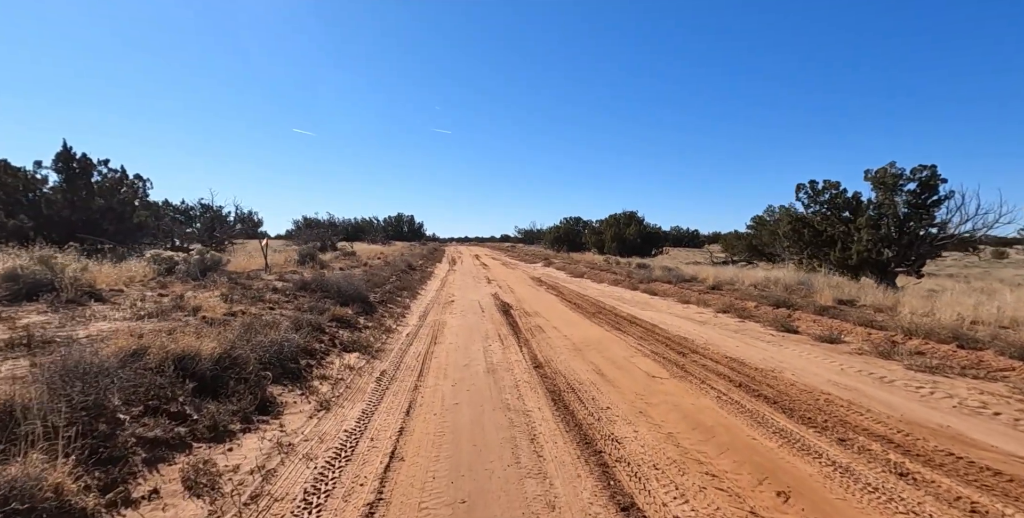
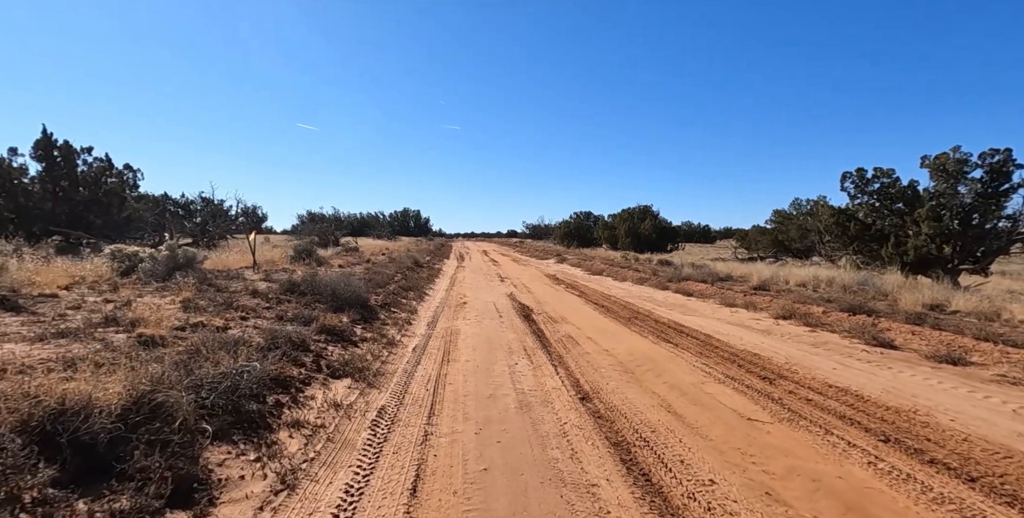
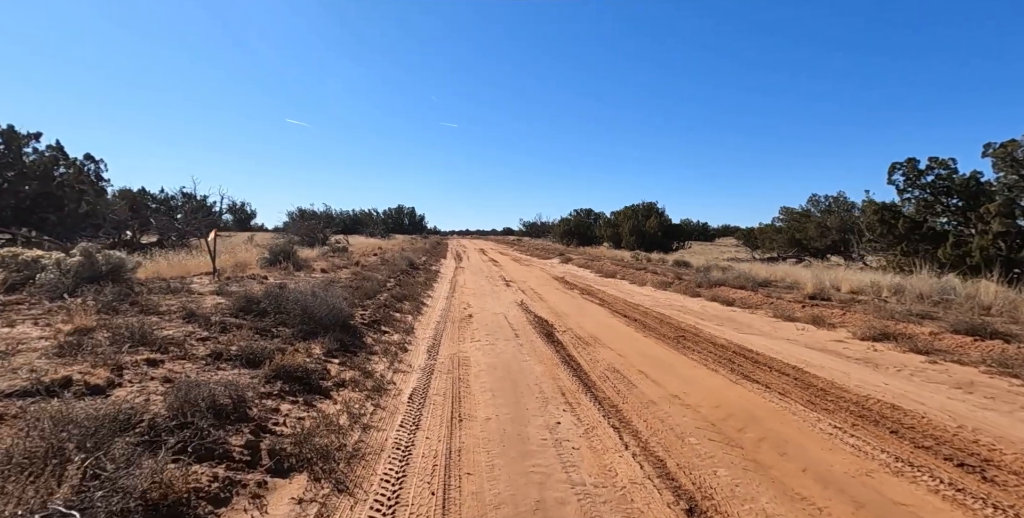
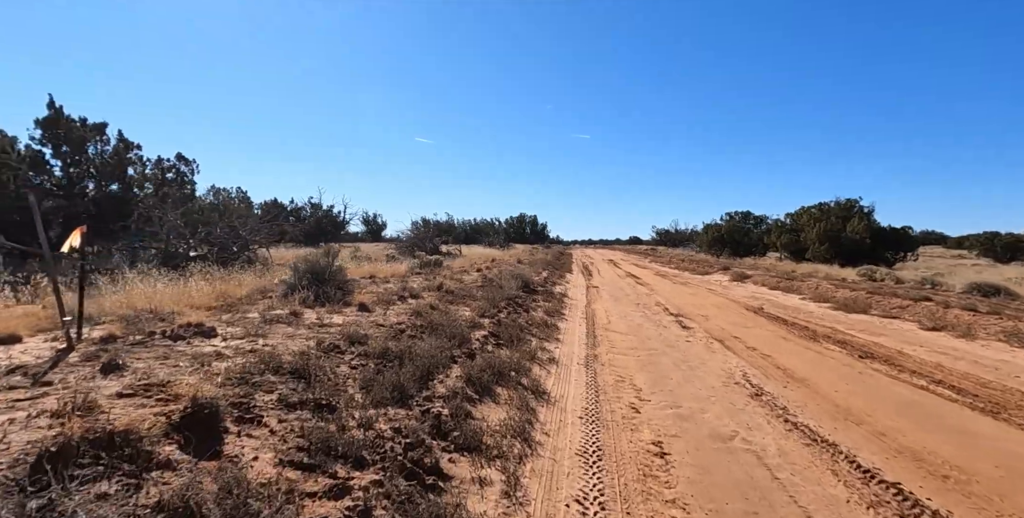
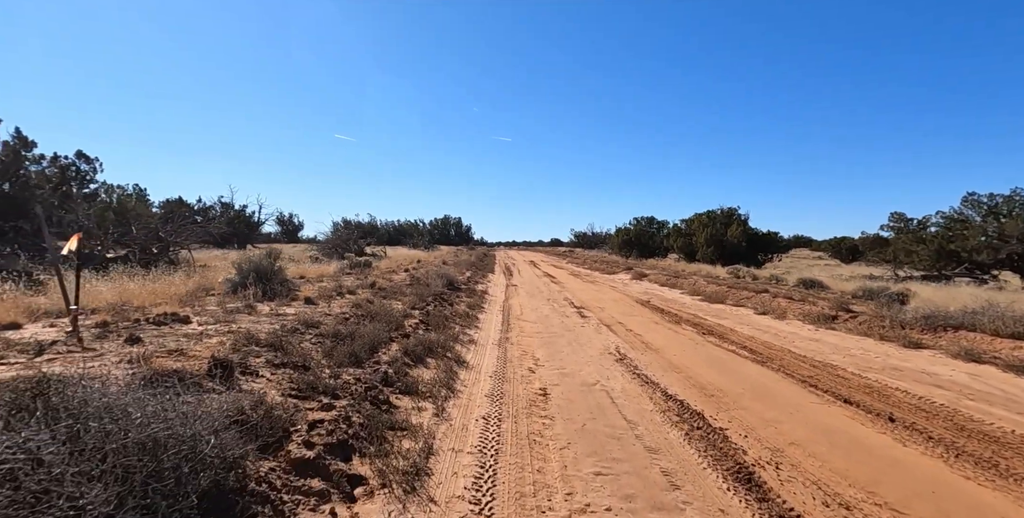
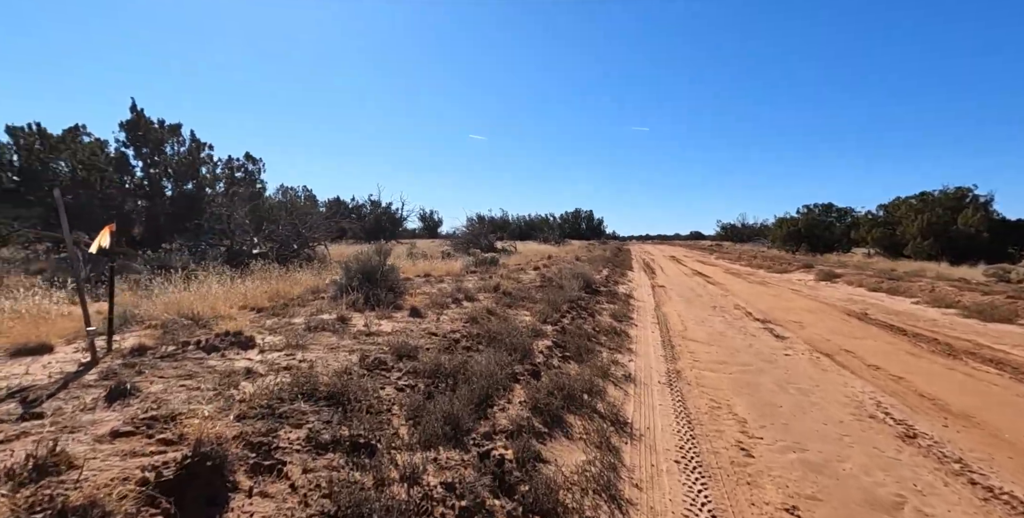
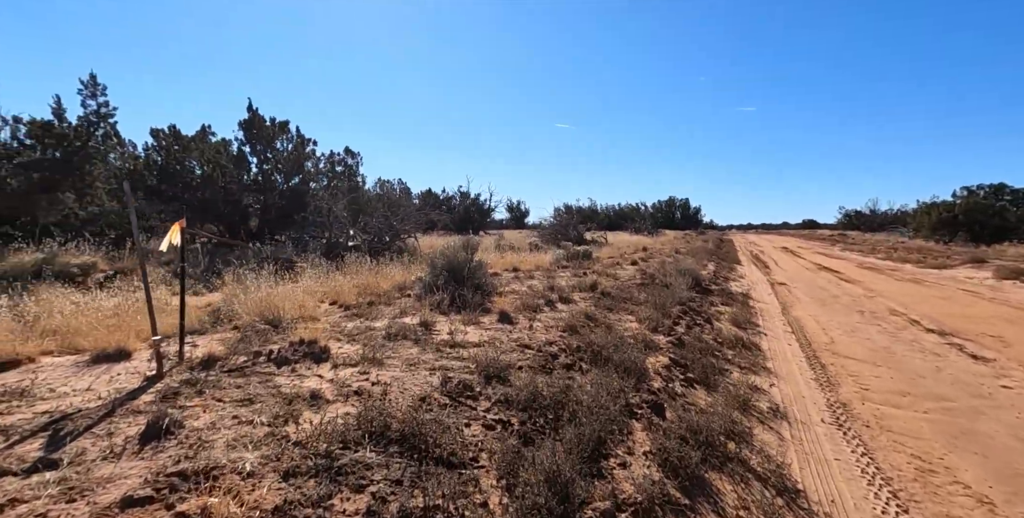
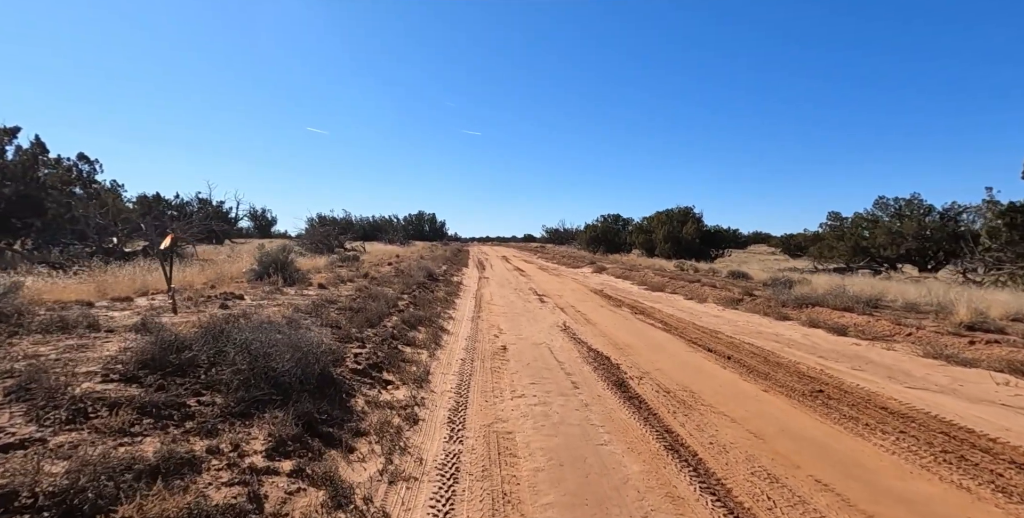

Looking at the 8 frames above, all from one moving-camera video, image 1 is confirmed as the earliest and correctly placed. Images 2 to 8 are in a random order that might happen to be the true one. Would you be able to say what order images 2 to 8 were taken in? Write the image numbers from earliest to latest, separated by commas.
2, 3, 8, 5, 4, 6, 7
